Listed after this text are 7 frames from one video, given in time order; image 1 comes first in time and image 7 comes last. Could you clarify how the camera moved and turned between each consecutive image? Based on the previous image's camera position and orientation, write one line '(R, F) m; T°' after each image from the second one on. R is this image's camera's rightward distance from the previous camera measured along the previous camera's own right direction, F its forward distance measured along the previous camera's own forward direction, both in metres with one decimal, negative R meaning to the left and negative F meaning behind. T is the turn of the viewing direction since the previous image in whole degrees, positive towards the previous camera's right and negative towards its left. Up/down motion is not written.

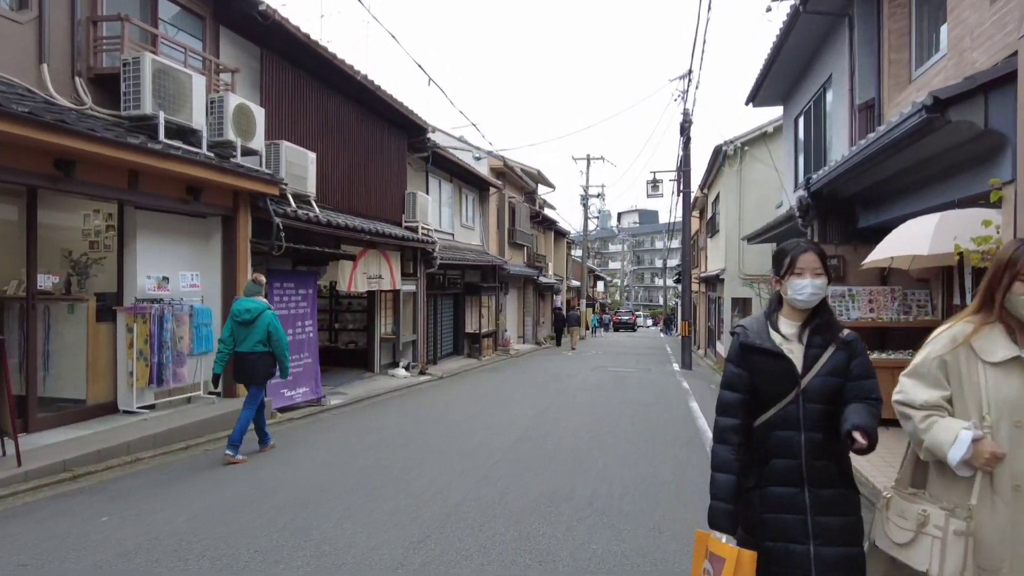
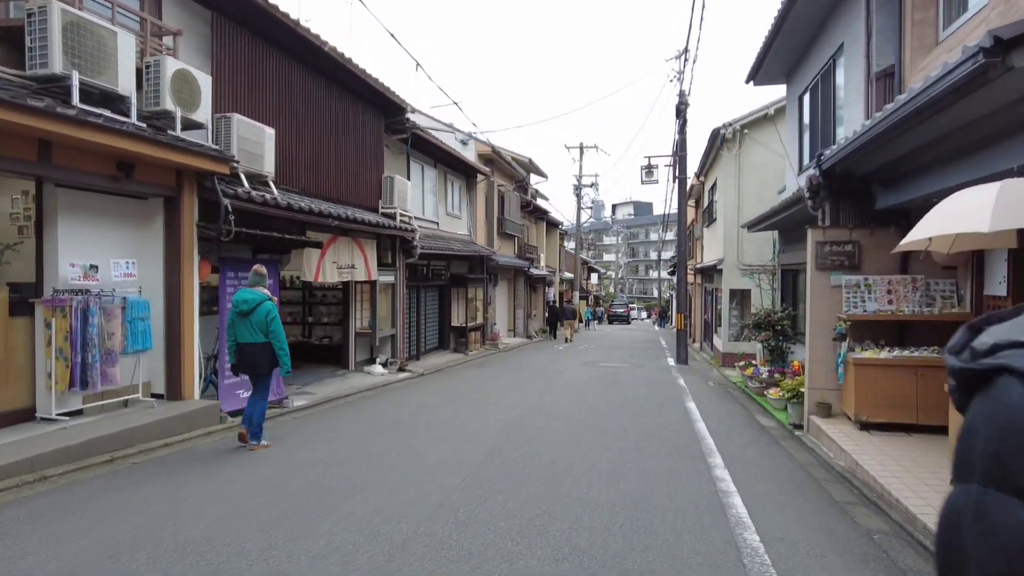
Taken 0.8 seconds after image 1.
(+0.2, +0.9) m; 0°
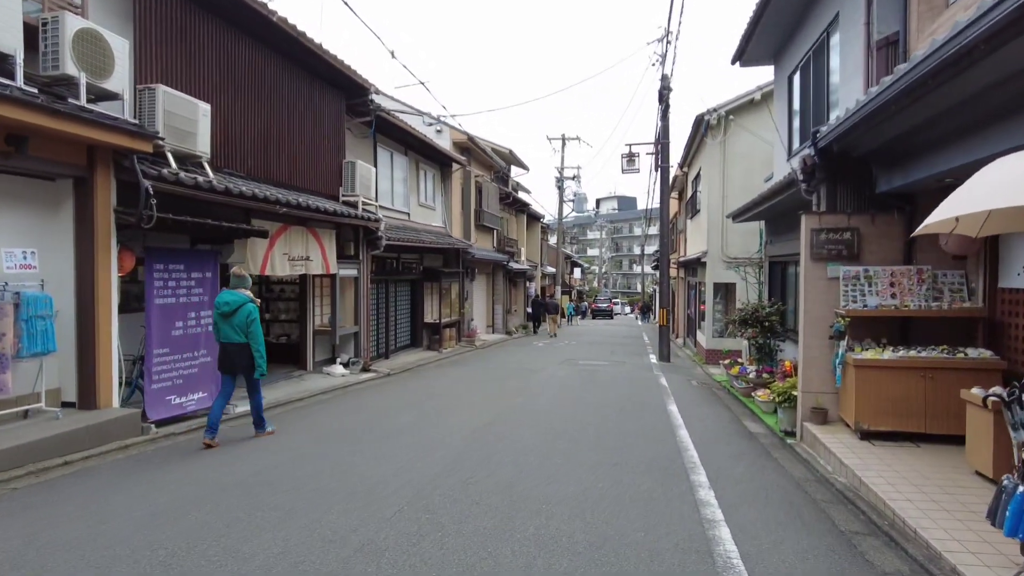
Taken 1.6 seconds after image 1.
(+0.3, +0.9) m; +1°
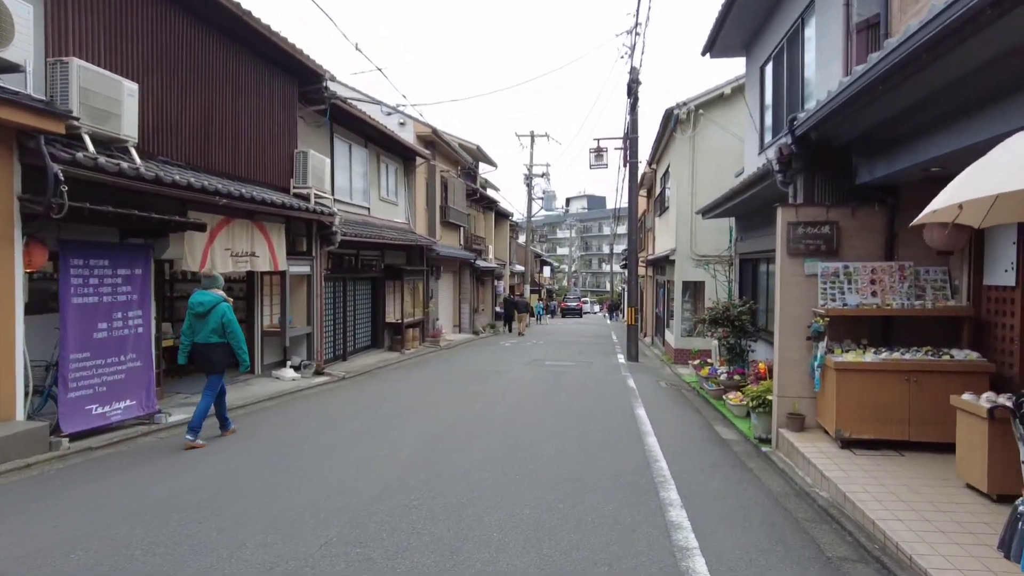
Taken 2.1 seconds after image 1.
(+0.1, +0.6) m; +3°
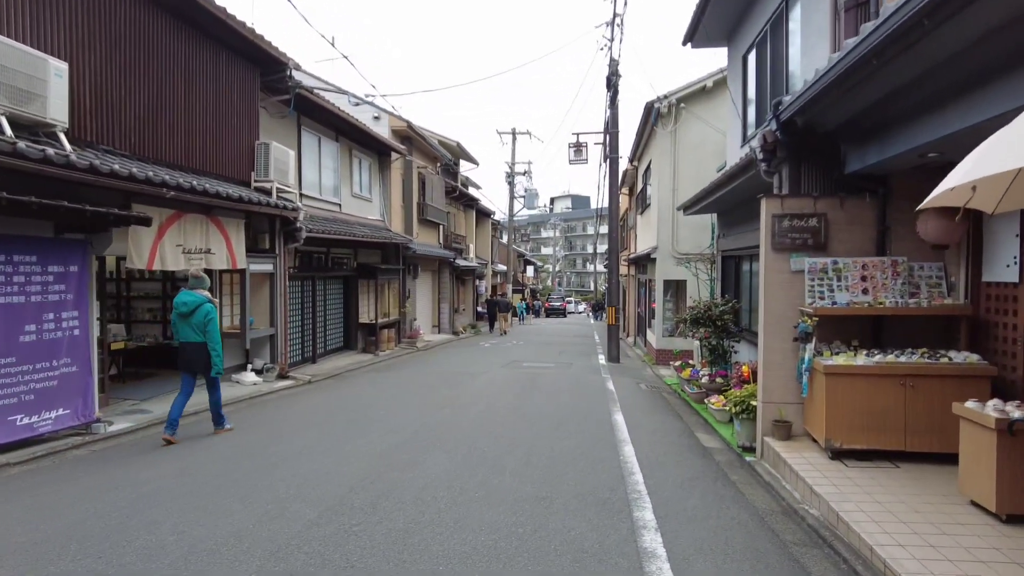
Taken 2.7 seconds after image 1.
(+0.2, +0.5) m; +1°
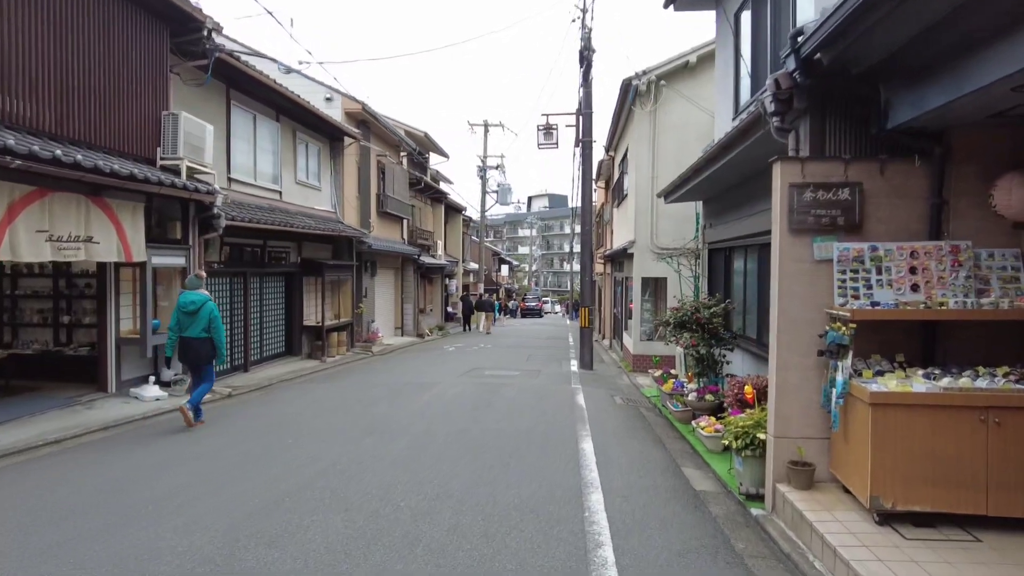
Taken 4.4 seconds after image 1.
(+0.4, +1.6) m; +2°
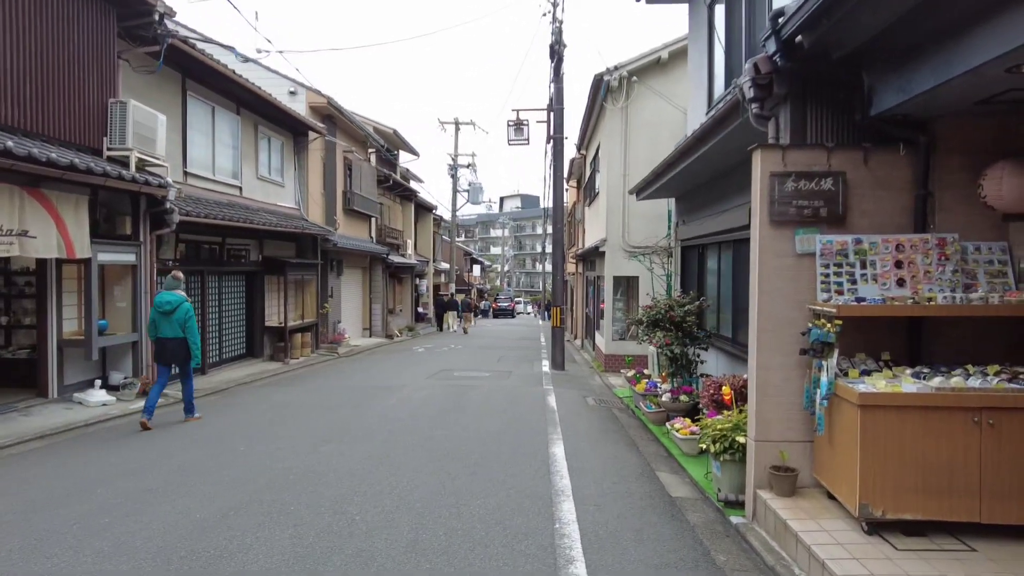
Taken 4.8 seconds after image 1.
(0.0, +0.3) m; +3°
